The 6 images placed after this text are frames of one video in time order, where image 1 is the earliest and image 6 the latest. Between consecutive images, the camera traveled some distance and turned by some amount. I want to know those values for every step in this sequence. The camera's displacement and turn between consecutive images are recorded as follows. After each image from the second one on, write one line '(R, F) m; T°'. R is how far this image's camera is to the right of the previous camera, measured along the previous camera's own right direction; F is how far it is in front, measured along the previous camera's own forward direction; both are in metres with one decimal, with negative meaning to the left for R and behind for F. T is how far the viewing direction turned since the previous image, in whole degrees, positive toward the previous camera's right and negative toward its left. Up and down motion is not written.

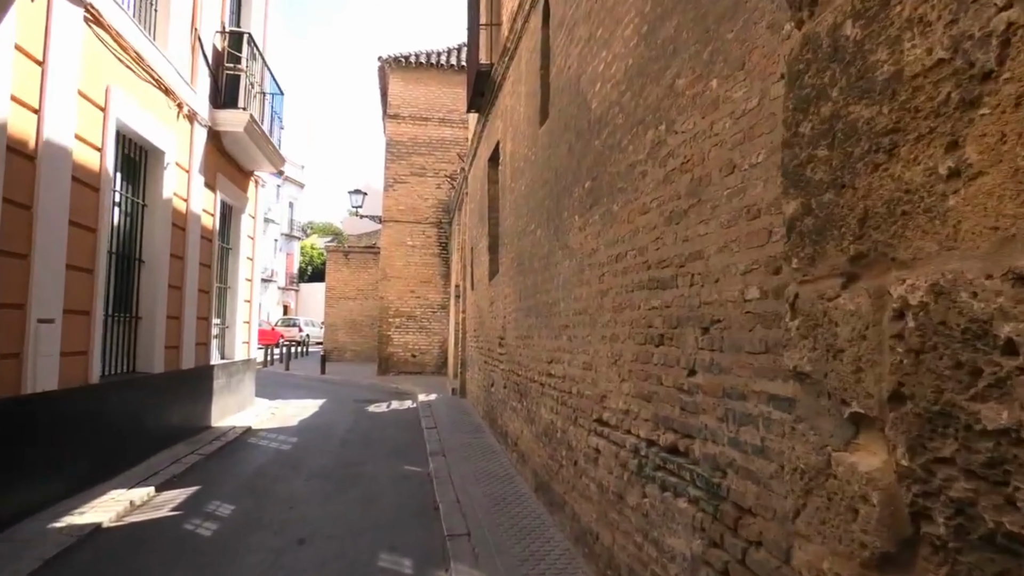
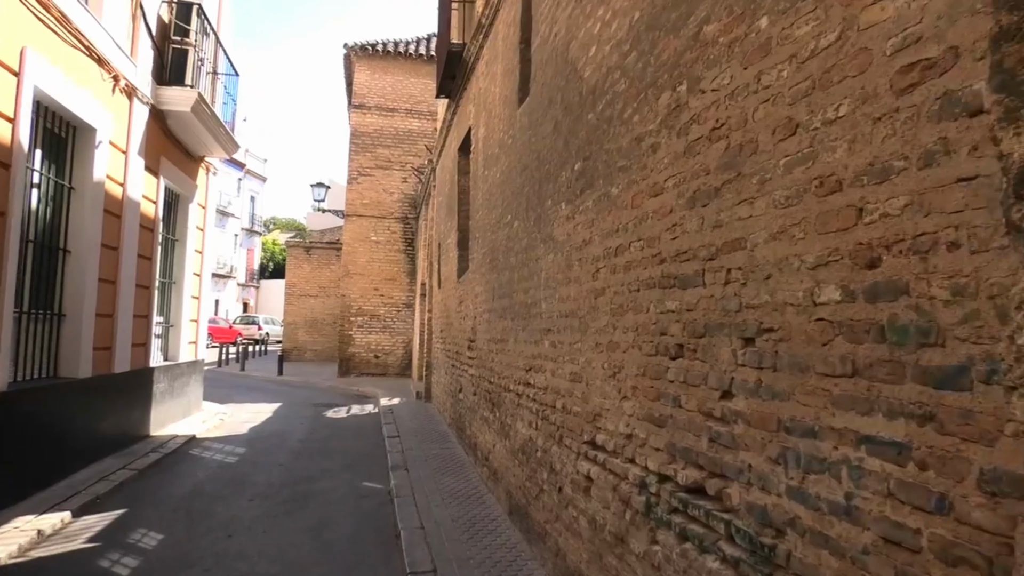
(-0.1, +0.8) m; +4°
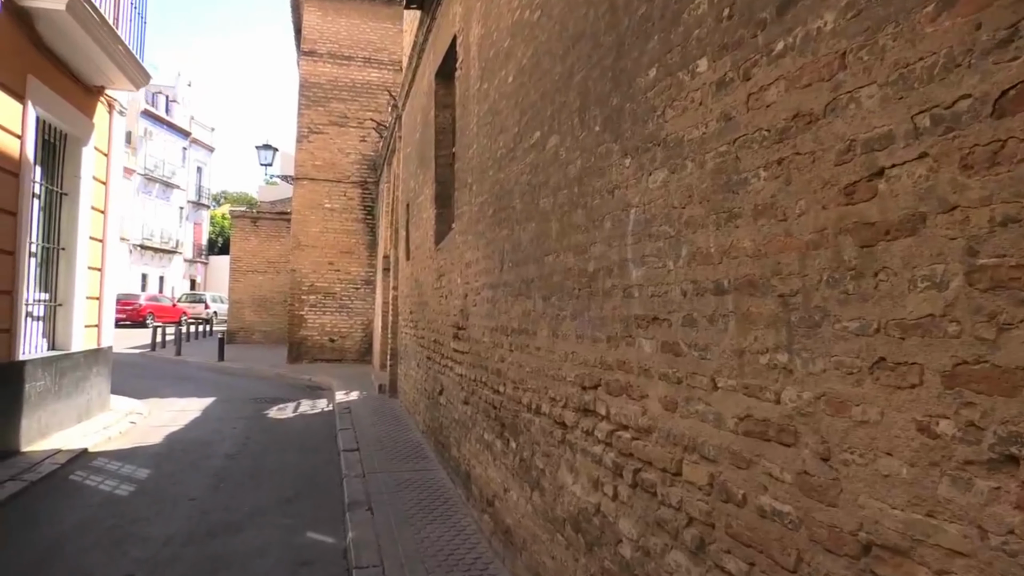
(-0.5, +2.5) m; +4°
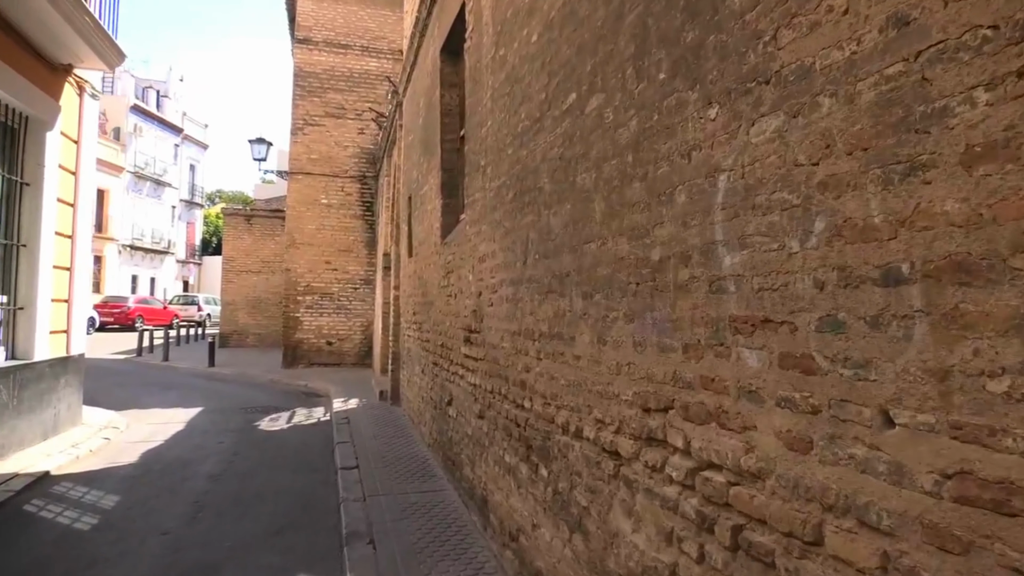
(-0.2, +0.7) m; 0°
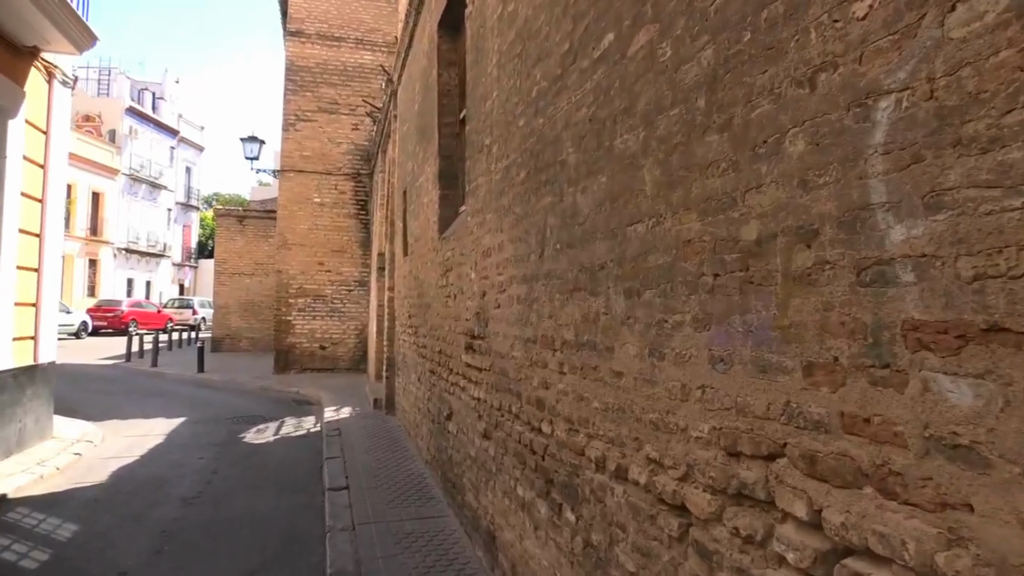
(-0.1, +0.7) m; 0°
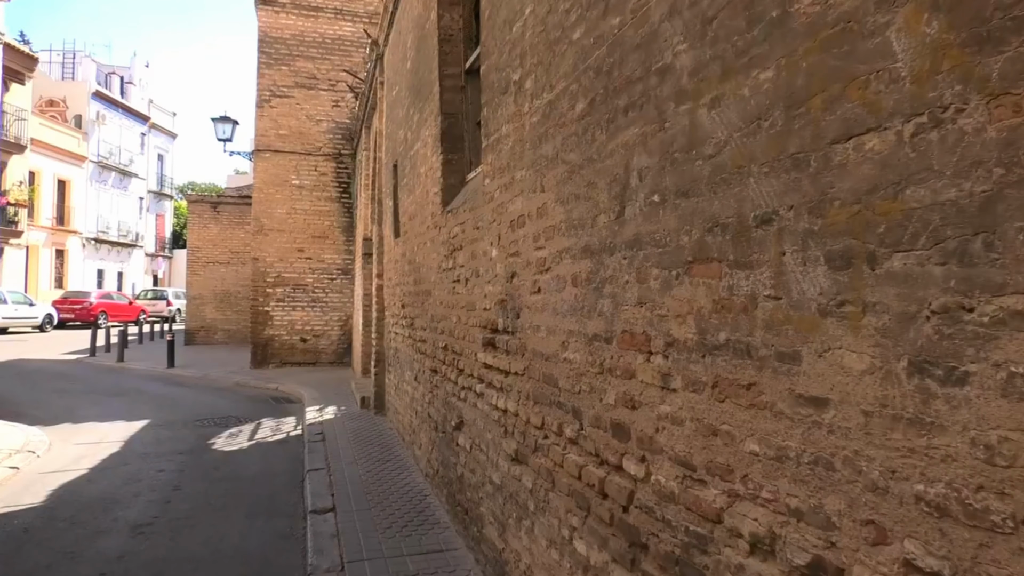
(-0.3, +1.1) m; +2°
